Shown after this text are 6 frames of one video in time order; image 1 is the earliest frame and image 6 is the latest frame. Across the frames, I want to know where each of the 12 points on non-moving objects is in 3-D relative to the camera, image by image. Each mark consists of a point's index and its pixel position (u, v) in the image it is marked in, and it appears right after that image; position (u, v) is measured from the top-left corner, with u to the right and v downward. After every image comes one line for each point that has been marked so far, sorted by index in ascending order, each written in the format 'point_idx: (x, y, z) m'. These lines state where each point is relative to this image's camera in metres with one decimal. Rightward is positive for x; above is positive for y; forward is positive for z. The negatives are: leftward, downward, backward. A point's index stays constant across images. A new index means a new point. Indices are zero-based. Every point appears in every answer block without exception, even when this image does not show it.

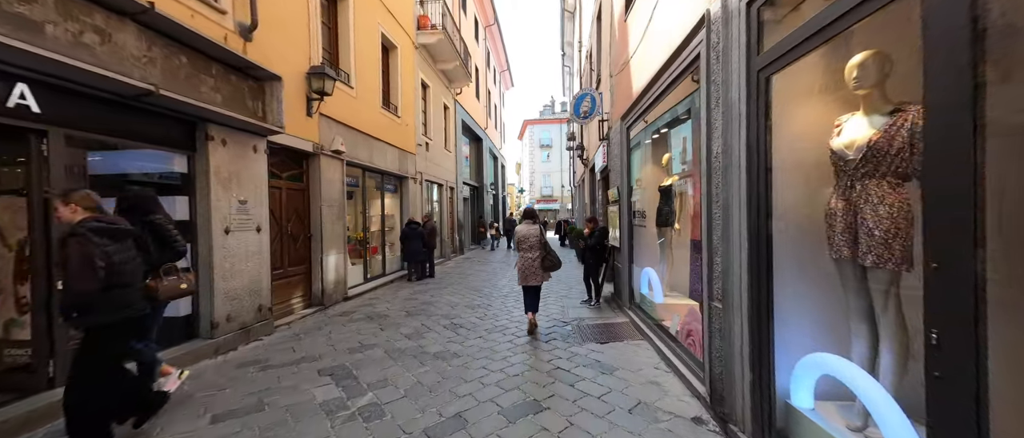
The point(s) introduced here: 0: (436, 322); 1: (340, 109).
0: (-1.2, -1.6, +5.6) m
1: (-3.2, +2.0, +6.7) m
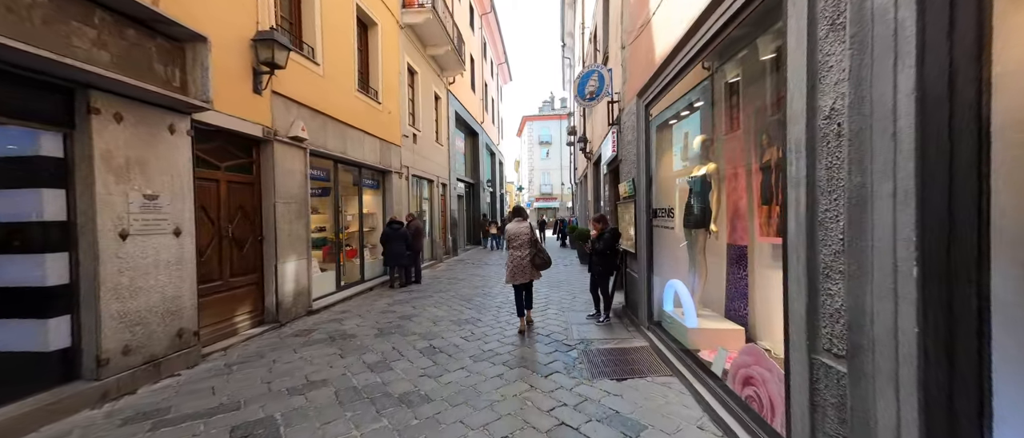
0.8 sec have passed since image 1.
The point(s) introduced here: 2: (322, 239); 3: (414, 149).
0: (-1.3, -1.6, +4.6) m
1: (-3.3, +2.0, +5.6) m
2: (-3.6, -0.4, +6.9) m
3: (-2.8, +2.0, +10.6) m
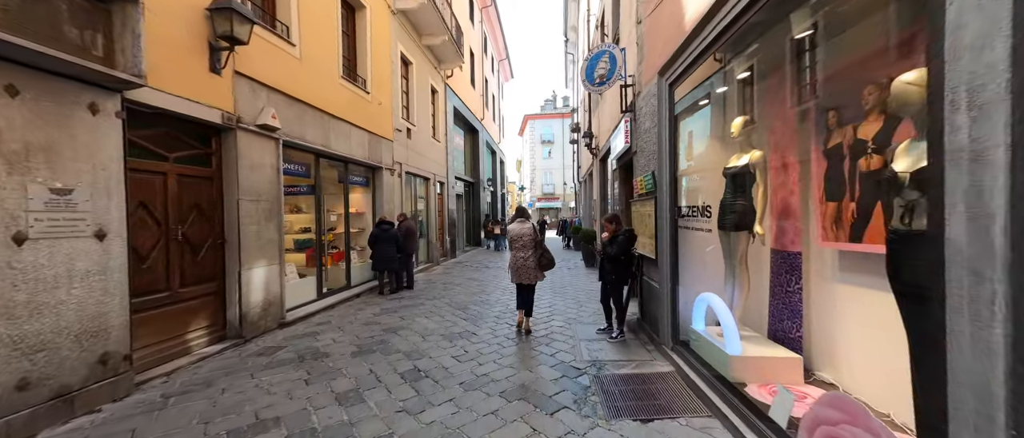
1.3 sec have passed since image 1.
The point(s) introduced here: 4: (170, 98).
0: (-1.3, -1.6, +3.9) m
1: (-3.3, +2.0, +5.0) m
2: (-3.6, -0.4, +6.2) m
3: (-2.8, +2.0, +9.9) m
4: (-3.4, +1.2, +3.6) m
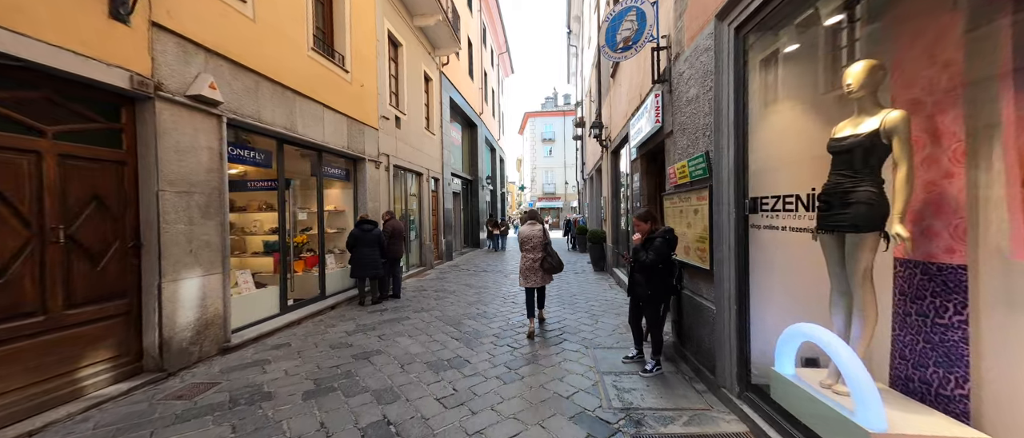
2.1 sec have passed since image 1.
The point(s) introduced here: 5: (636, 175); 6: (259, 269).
0: (-1.3, -1.6, +2.8) m
1: (-3.2, +2.0, +3.9) m
2: (-3.5, -0.4, +5.2) m
3: (-2.8, +2.0, +8.9) m
4: (-3.4, +1.2, +2.6) m
5: (+2.0, +0.7, +6.0) m
6: (-3.6, -0.7, +5.1) m
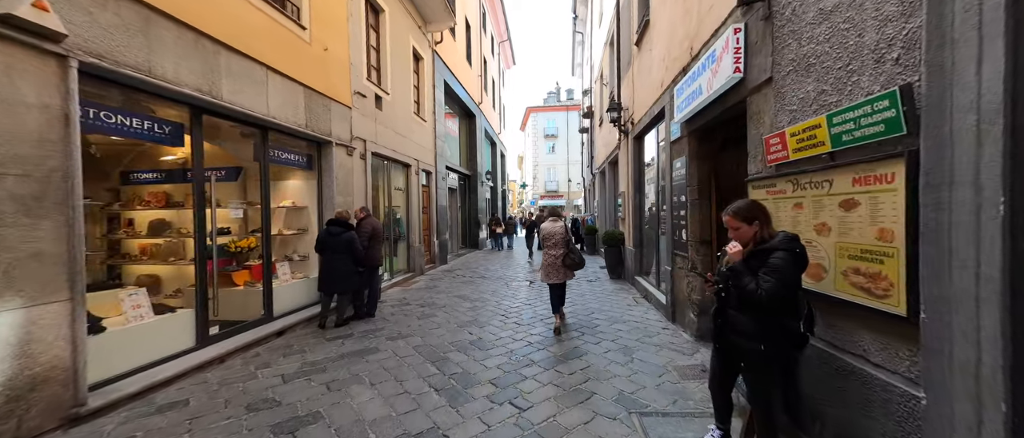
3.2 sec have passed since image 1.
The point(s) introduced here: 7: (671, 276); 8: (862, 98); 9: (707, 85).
0: (-1.2, -1.5, +1.4) m
1: (-3.2, +2.1, +2.5) m
2: (-3.5, -0.3, +3.8) m
3: (-2.7, +2.1, +7.4) m
4: (-3.3, +1.3, +1.2) m
5: (+2.1, +0.7, +4.6) m
6: (-3.5, -0.7, +3.7) m
7: (+2.1, -0.8, +4.9) m
8: (+1.7, +0.6, +1.8) m
9: (+1.8, +1.2, +3.4) m
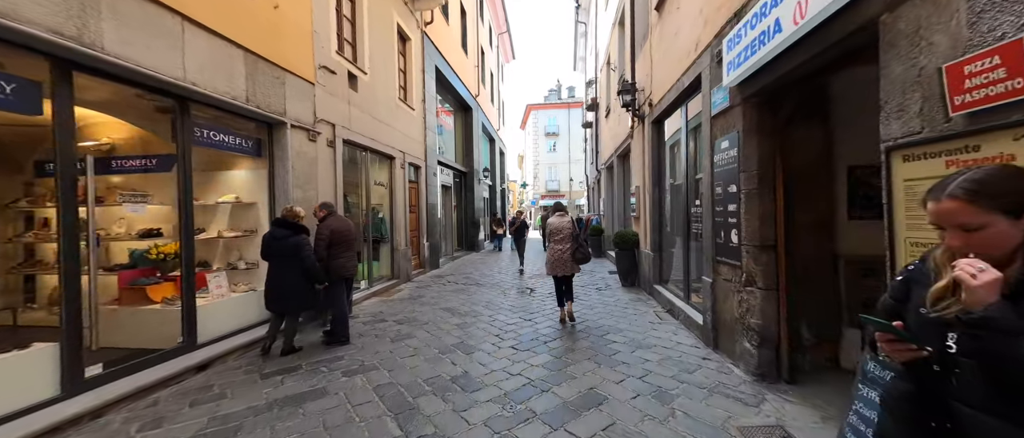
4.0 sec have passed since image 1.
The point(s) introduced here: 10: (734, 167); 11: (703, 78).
0: (-1.3, -1.5, +0.3) m
1: (-3.3, +2.1, +1.4) m
2: (-3.6, -0.3, +2.7) m
3: (-2.8, +2.1, +6.4) m
4: (-3.4, +1.3, +0.1) m
5: (+2.0, +0.8, +3.5) m
6: (-3.6, -0.7, +2.6) m
7: (+2.1, -0.7, +3.8) m
8: (+1.6, +0.6, +0.8) m
9: (+1.7, +1.3, +2.3) m
10: (+2.0, +0.5, +3.3) m
11: (+2.0, +1.5, +3.9) m
